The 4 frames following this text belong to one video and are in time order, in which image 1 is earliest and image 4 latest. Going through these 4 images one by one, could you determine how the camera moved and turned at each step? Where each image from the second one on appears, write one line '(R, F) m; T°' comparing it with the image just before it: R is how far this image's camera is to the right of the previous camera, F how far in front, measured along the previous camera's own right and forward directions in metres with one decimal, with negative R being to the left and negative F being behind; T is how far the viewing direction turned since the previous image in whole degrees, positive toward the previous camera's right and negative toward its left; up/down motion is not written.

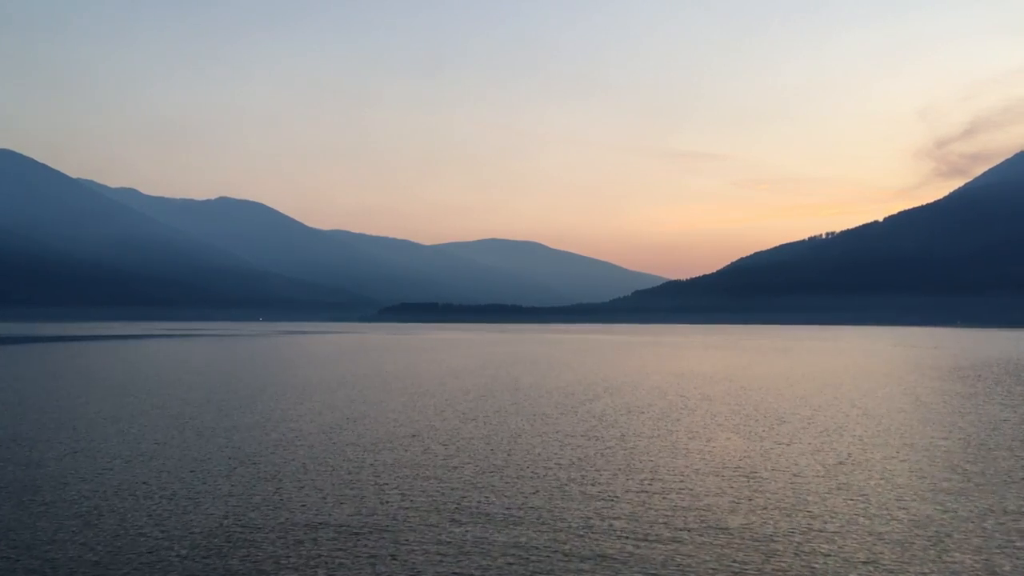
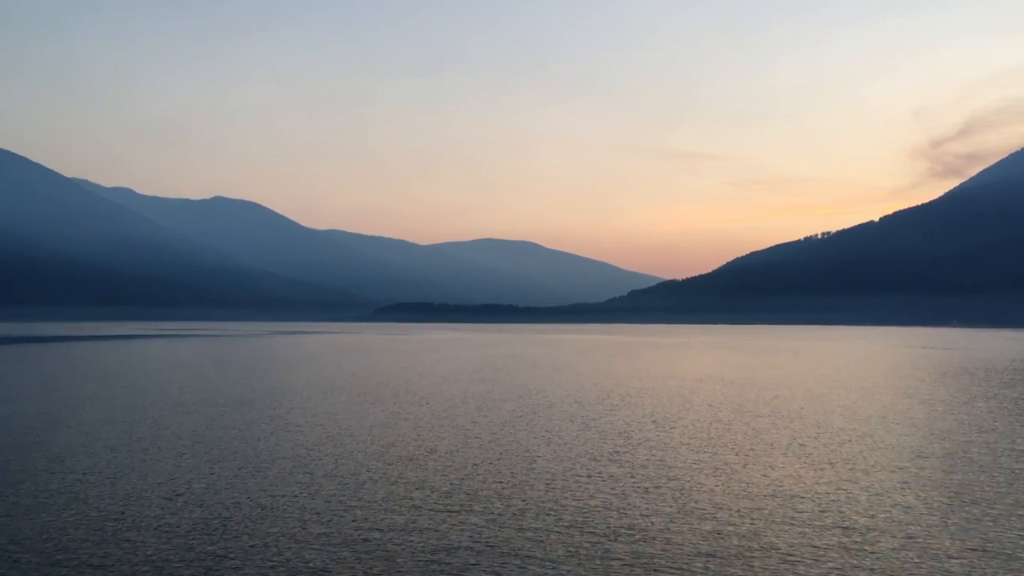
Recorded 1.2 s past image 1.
(-0.1, +0.6) m; 0°
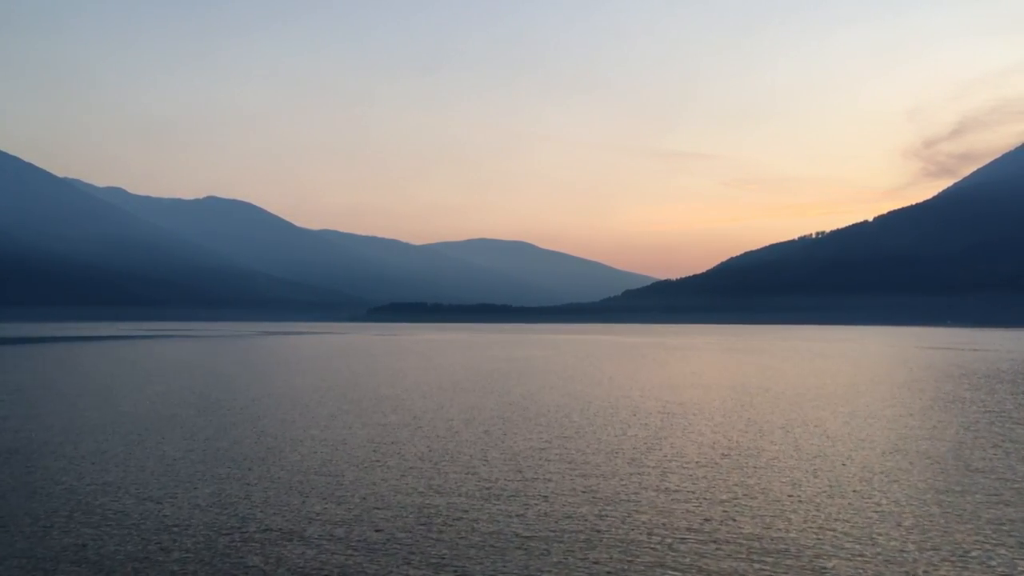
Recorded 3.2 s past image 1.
(-0.1, -0.2) m; 0°
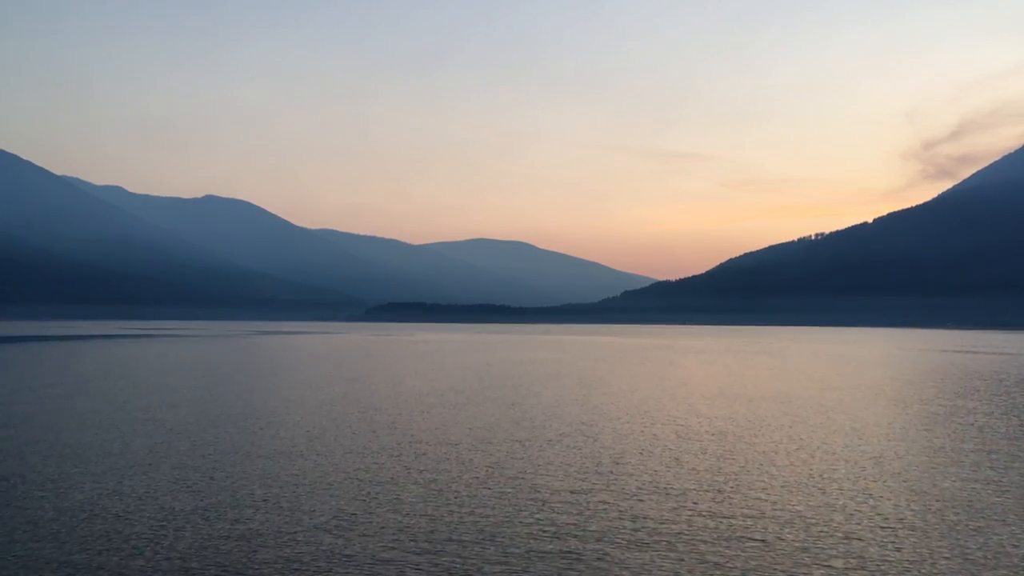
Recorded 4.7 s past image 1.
(-0.3, +2.4) m; 0°
